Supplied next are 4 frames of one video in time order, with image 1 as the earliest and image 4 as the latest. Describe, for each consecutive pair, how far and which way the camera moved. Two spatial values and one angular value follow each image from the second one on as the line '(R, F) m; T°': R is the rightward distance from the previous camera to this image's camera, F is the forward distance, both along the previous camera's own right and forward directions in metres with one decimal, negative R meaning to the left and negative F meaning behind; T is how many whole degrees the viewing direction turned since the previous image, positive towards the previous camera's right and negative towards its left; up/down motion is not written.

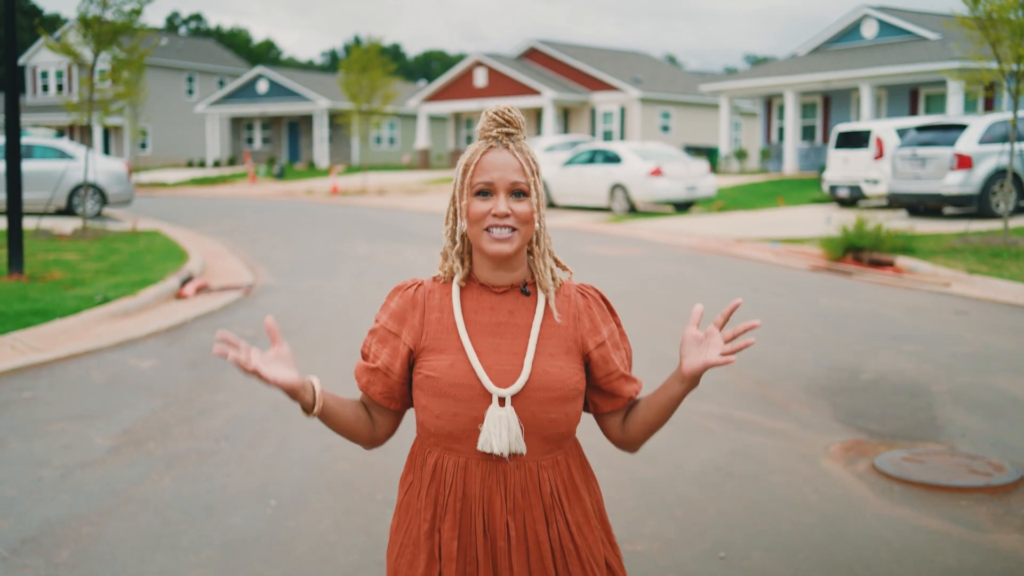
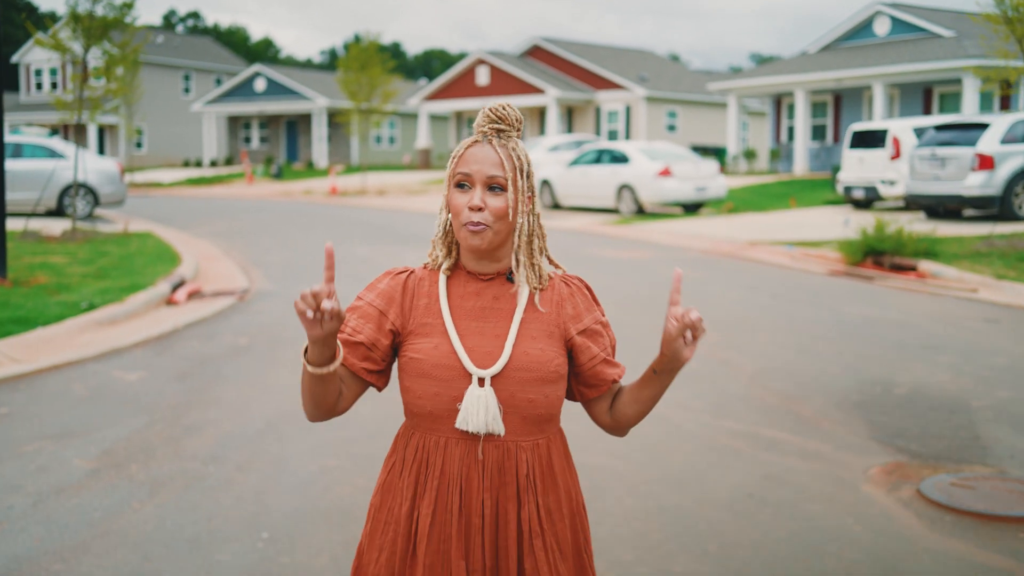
(-0.1, +0.5) m; 0°
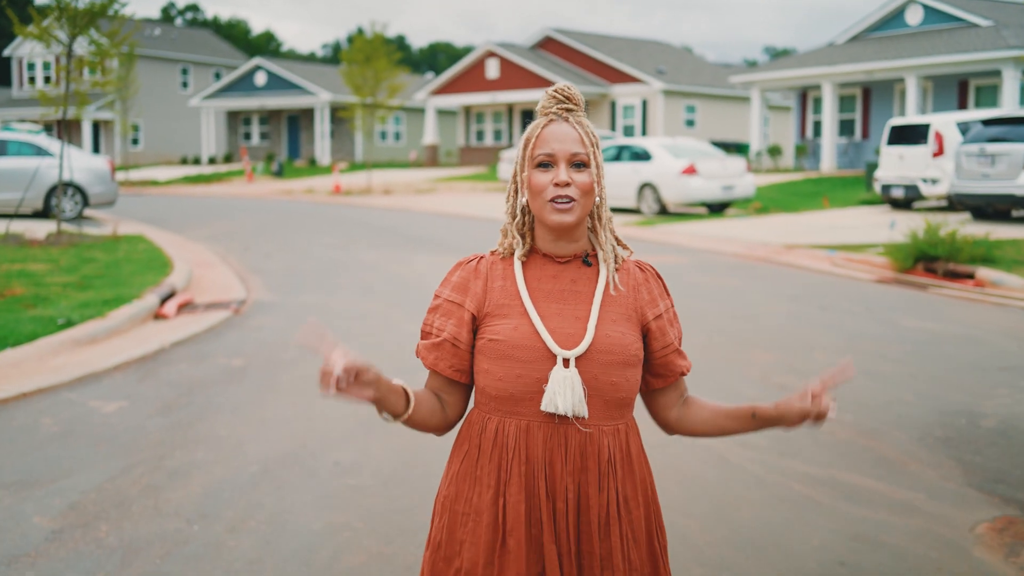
(-0.2, +1.0) m; 0°
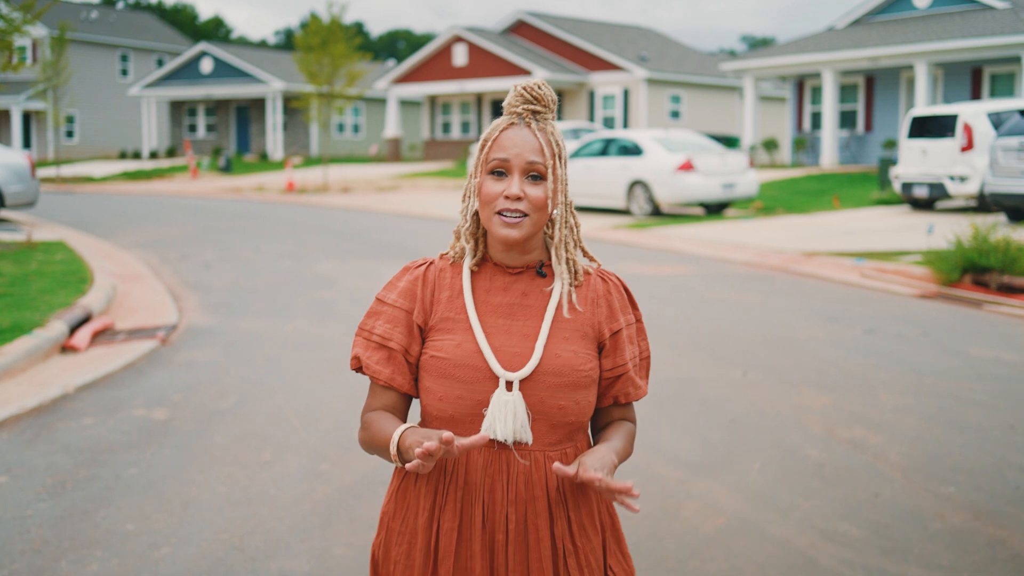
(-0.2, +1.7) m; +2°
